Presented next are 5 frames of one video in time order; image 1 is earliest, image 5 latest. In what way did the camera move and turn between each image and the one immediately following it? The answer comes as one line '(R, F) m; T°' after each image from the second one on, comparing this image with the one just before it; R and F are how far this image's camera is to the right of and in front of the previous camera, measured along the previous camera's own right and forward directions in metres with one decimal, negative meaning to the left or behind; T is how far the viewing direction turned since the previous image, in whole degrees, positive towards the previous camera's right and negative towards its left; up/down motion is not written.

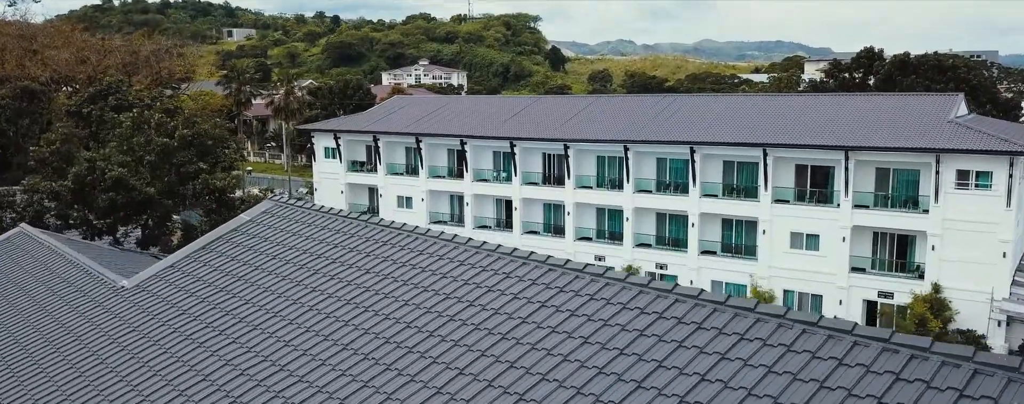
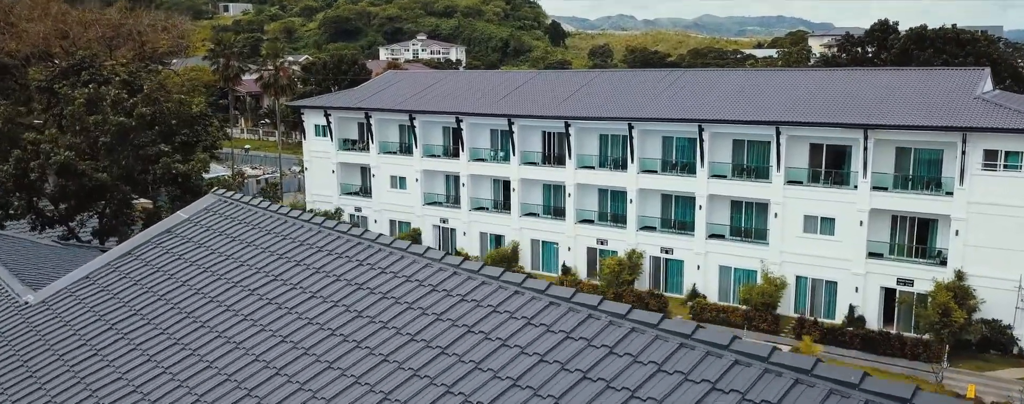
(+0.1, +2.0) m; 0°
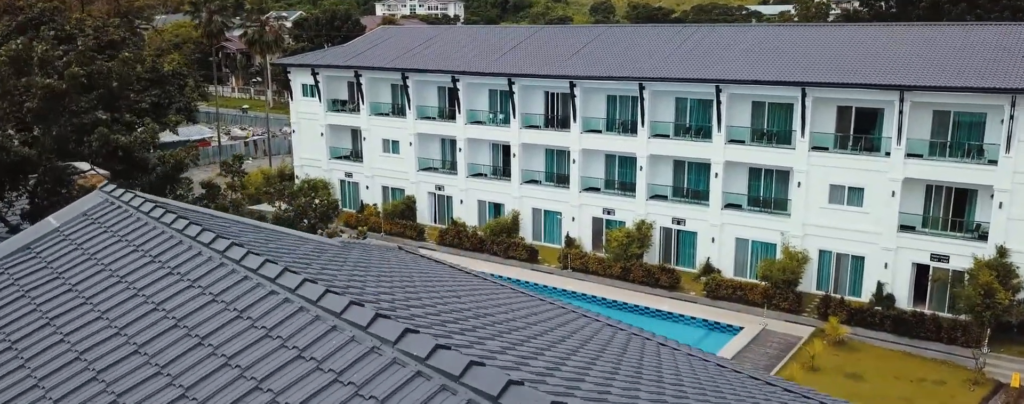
(0.0, +2.7) m; 0°
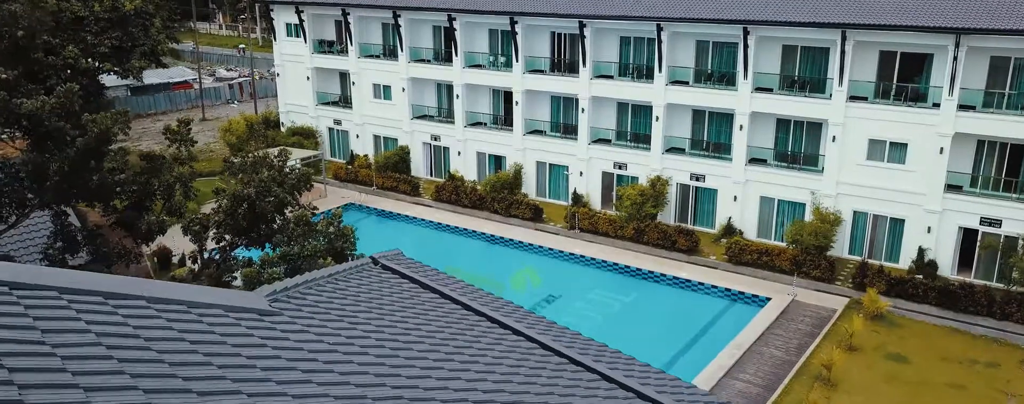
(-0.1, +3.1) m; 0°
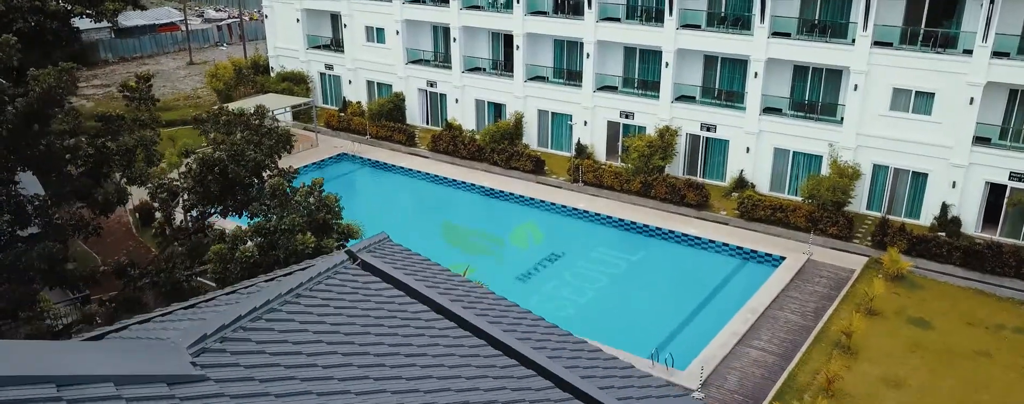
(0.0, +1.5) m; 0°
